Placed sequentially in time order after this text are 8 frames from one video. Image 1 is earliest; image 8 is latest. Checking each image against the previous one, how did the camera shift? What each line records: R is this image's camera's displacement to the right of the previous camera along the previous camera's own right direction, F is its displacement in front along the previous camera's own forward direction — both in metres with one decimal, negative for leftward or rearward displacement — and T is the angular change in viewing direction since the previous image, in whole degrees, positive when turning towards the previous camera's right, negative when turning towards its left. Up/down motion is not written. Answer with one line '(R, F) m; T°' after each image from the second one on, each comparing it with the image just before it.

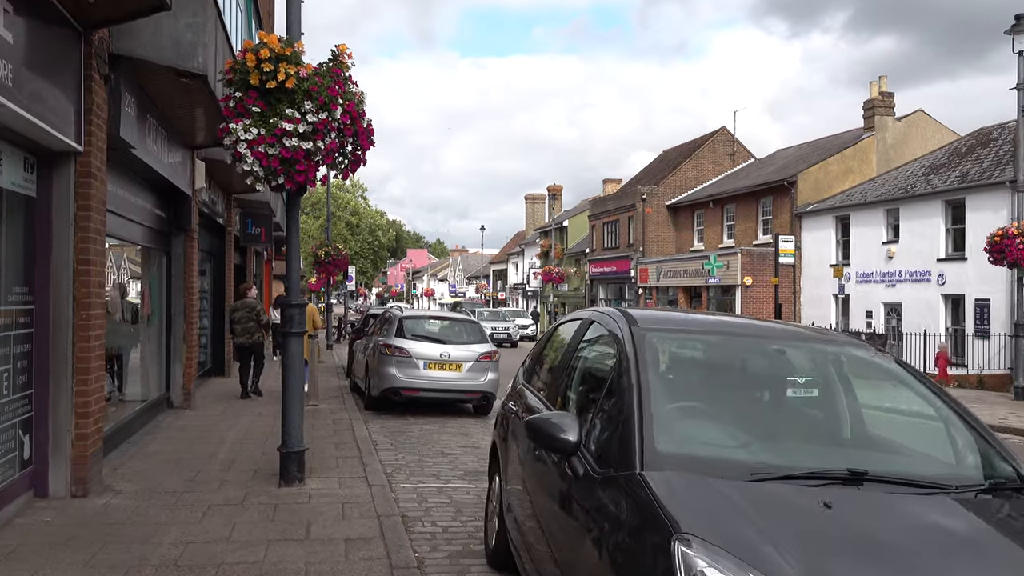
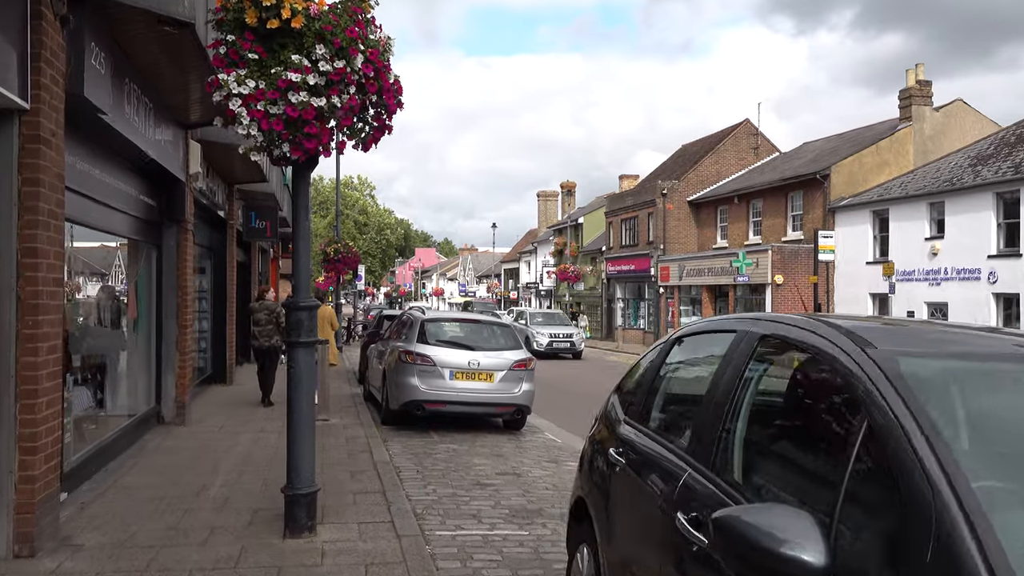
(-0.4, +1.4) m; 0°
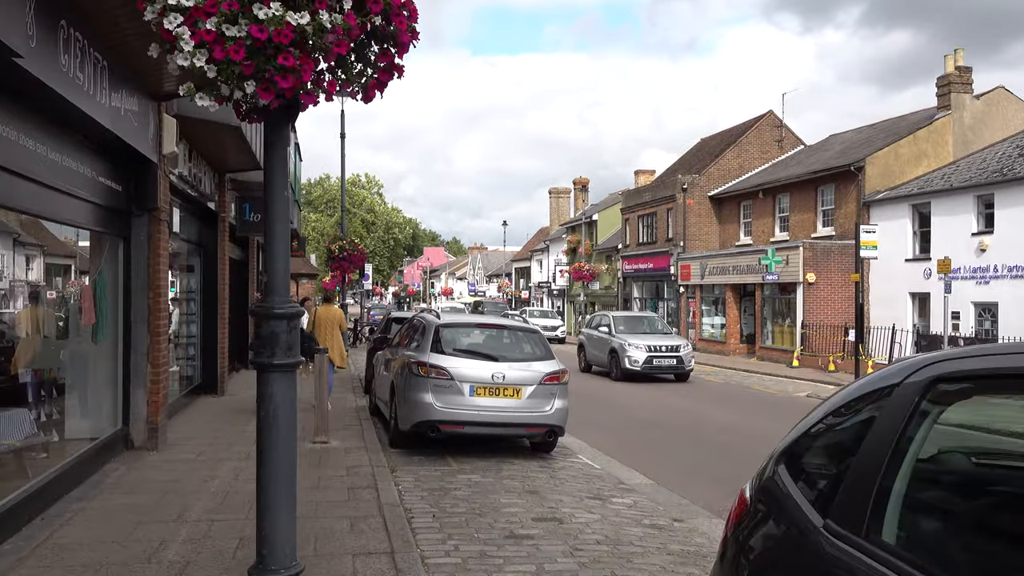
(-0.2, +1.5) m; -1°
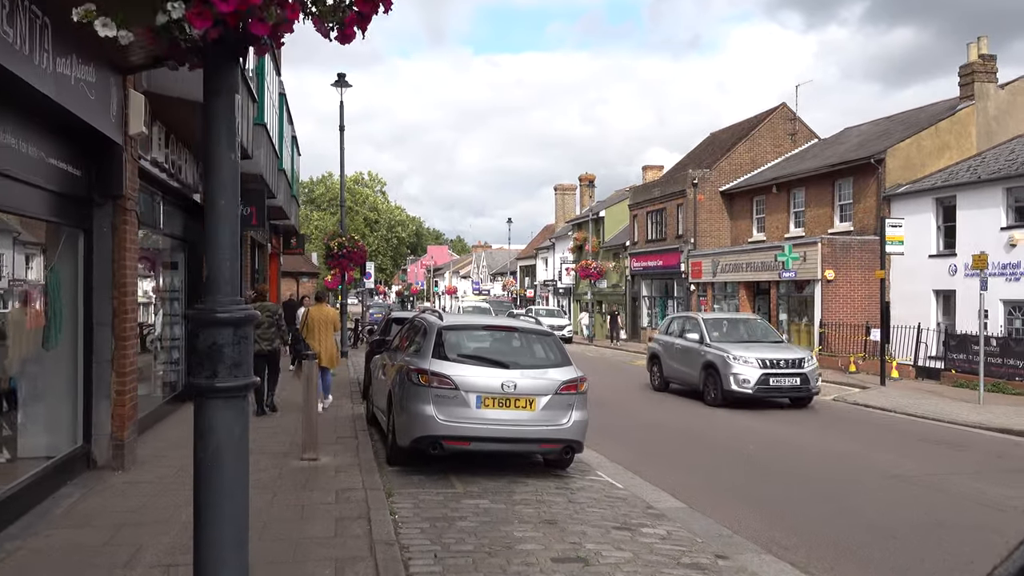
(-0.1, +0.9) m; 0°
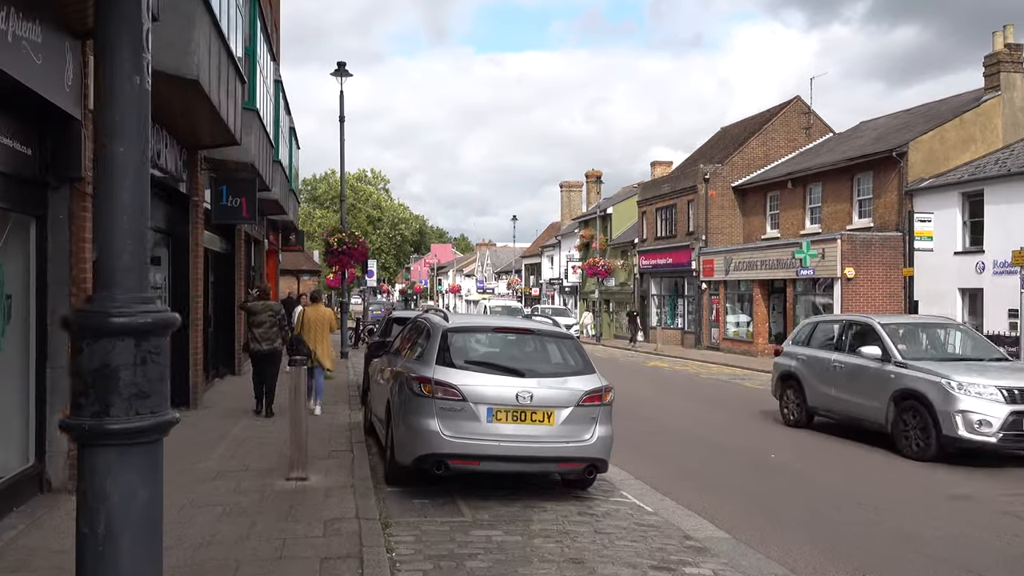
(-0.1, +0.9) m; 0°
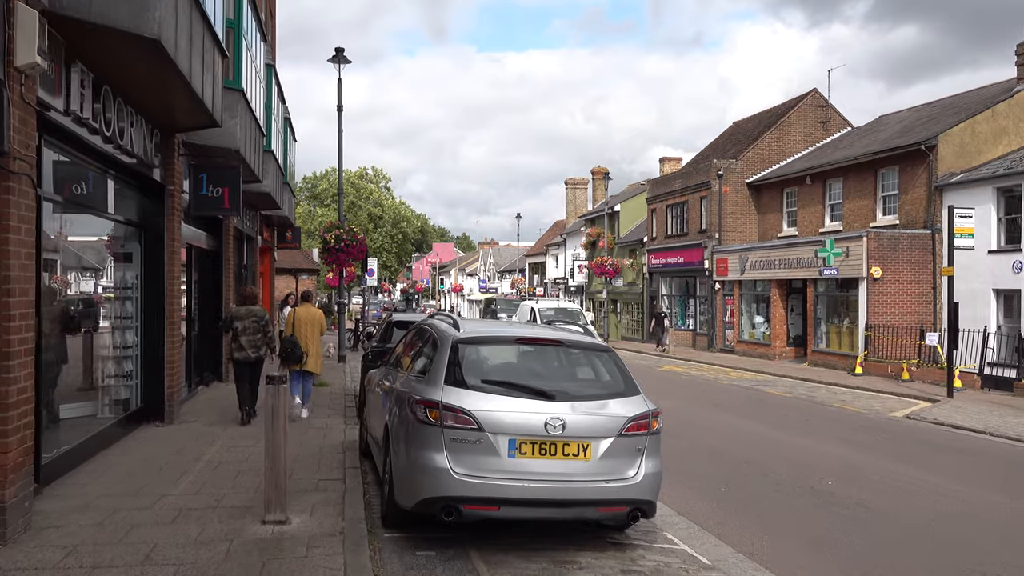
(-0.2, +1.2) m; 0°
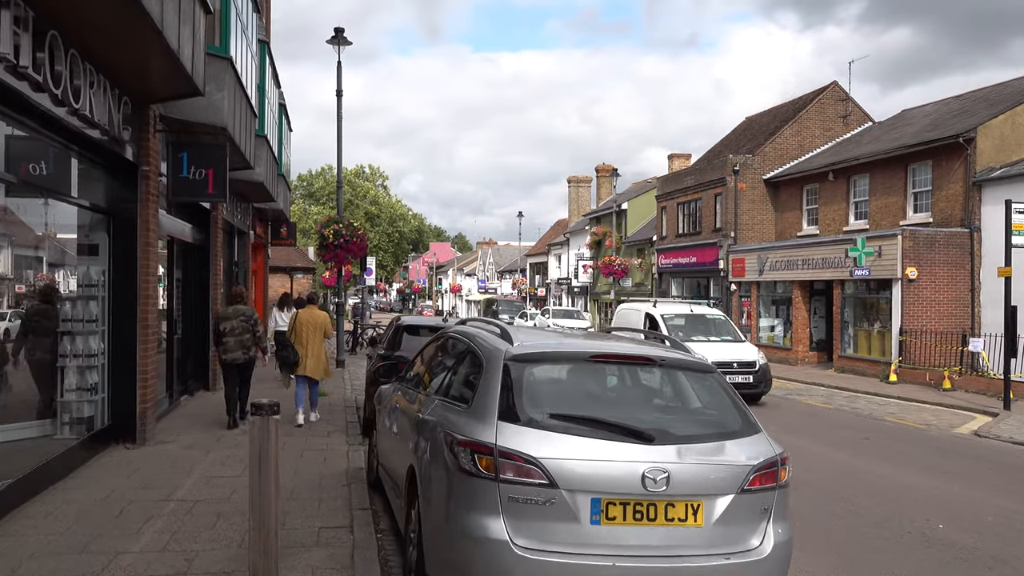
(-0.4, +1.4) m; 0°
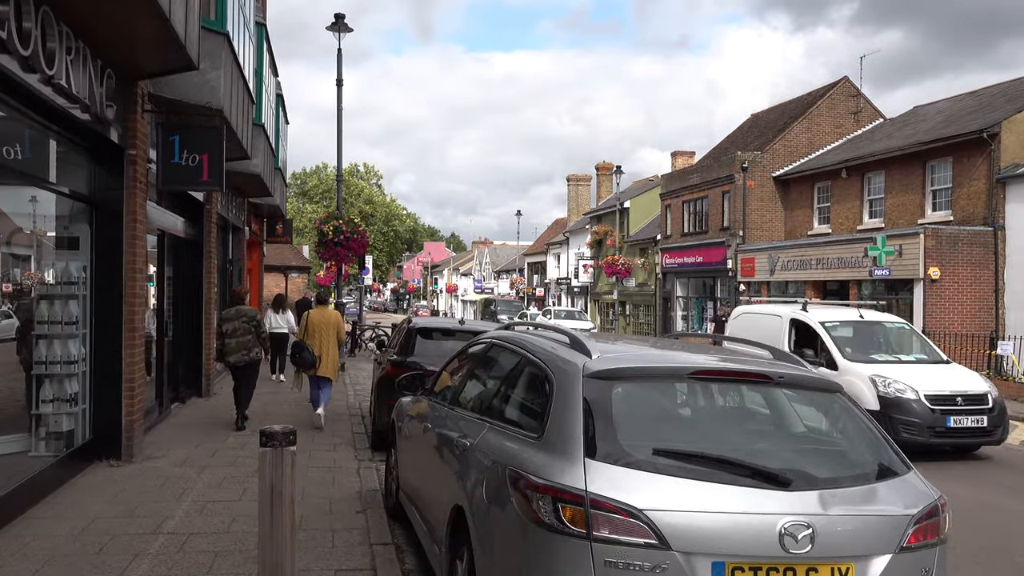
(-0.3, +0.9) m; +1°
